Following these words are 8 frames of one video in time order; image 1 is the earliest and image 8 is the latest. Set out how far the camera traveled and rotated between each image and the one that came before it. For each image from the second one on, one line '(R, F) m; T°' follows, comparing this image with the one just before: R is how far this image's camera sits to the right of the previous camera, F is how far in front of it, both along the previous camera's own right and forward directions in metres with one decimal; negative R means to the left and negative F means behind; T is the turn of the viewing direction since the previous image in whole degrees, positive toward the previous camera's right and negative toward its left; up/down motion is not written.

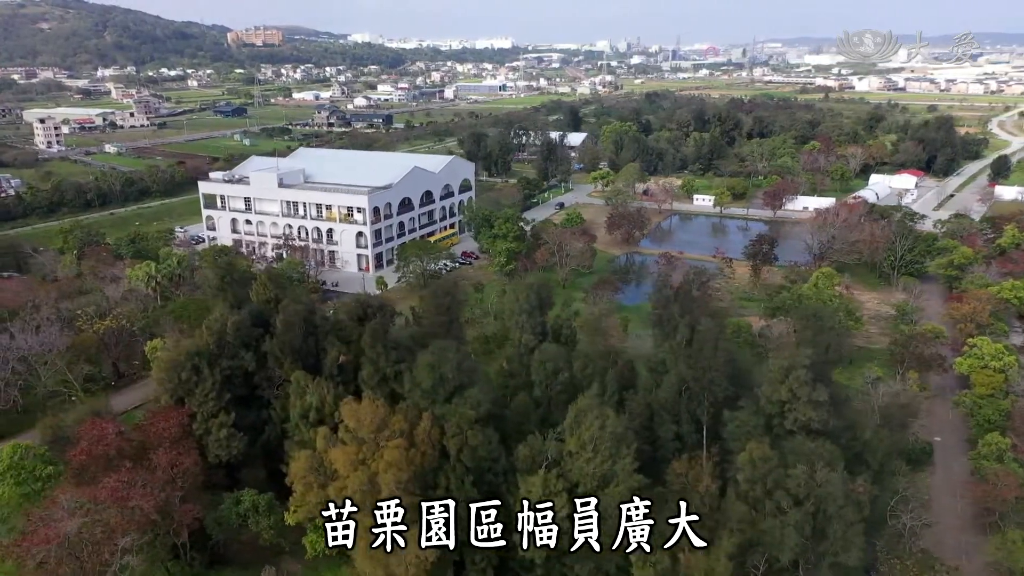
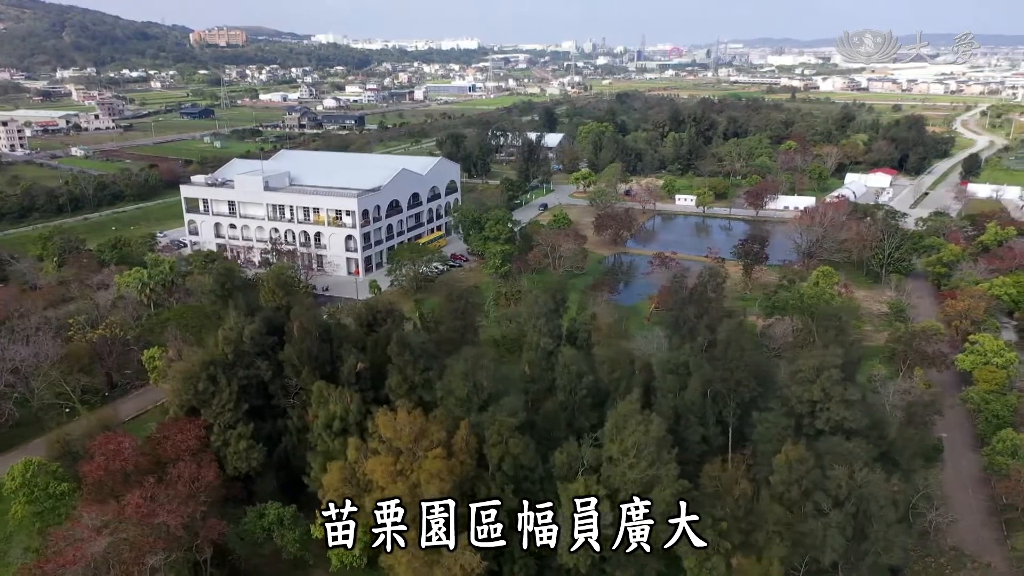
(-0.9, +0.2) m; +2°
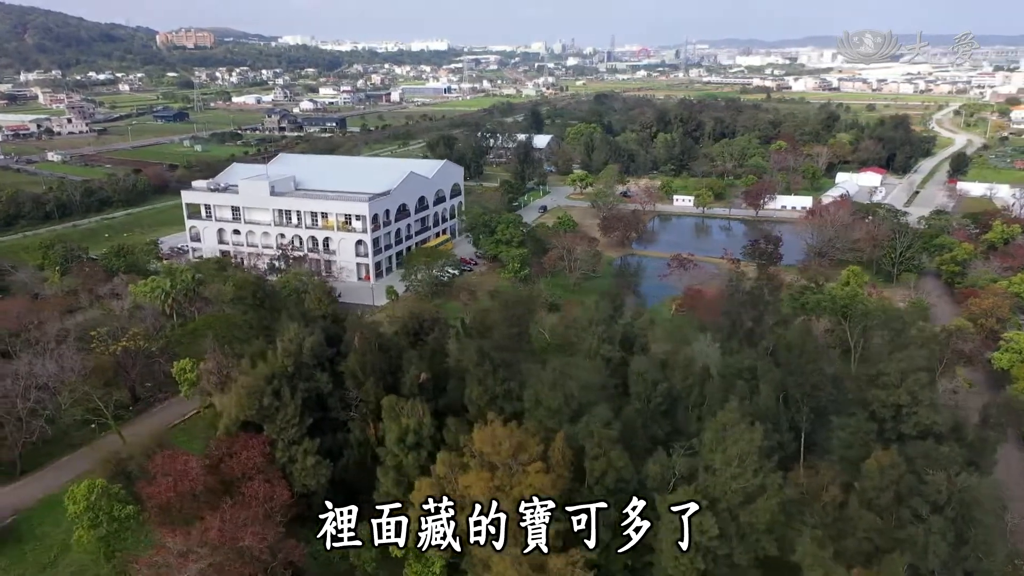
(-1.6, +0.3) m; +2°
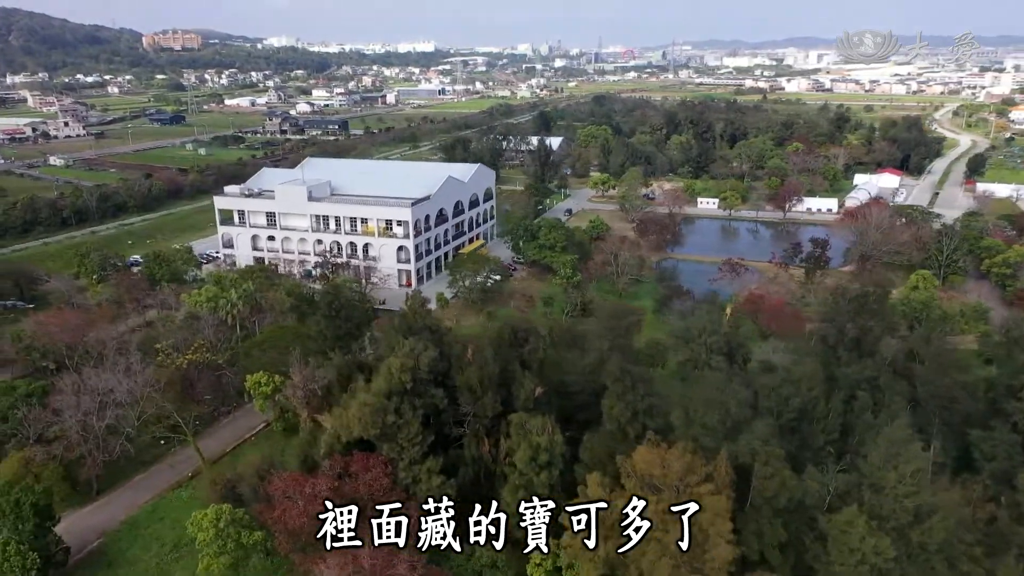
(-2.2, +0.5) m; +1°
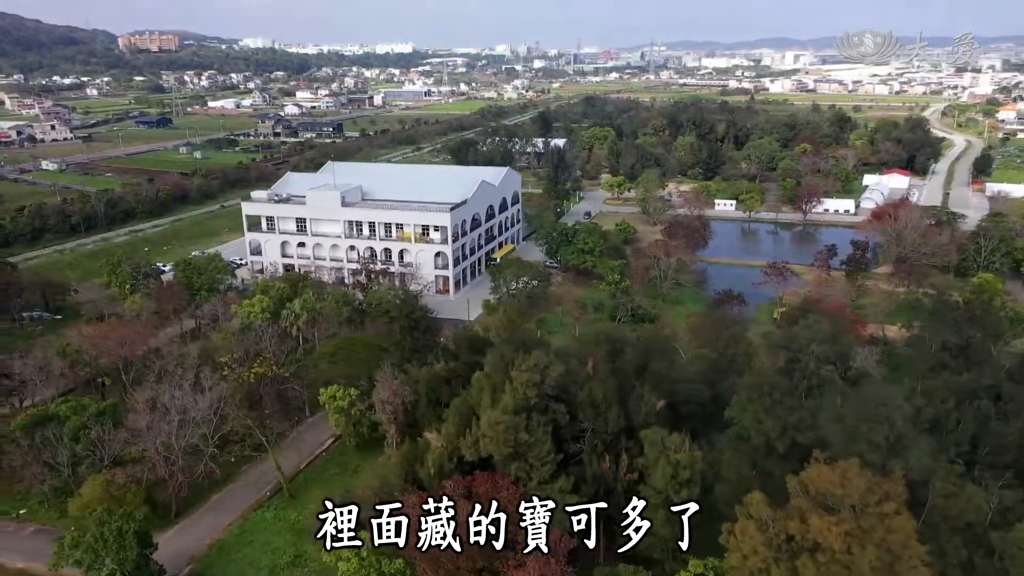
(-2.3, +0.5) m; +2°
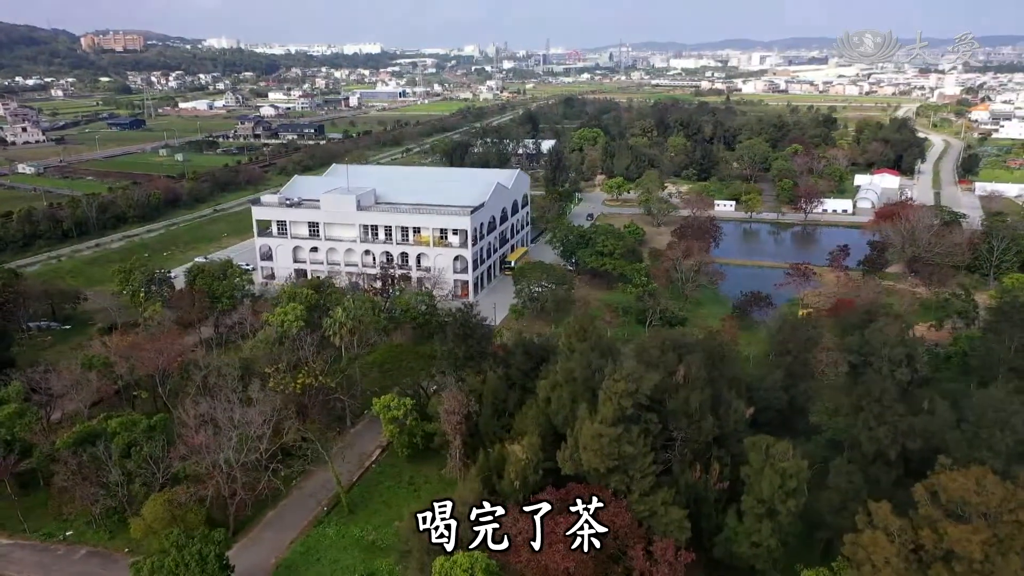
(-1.9, +0.3) m; +2°
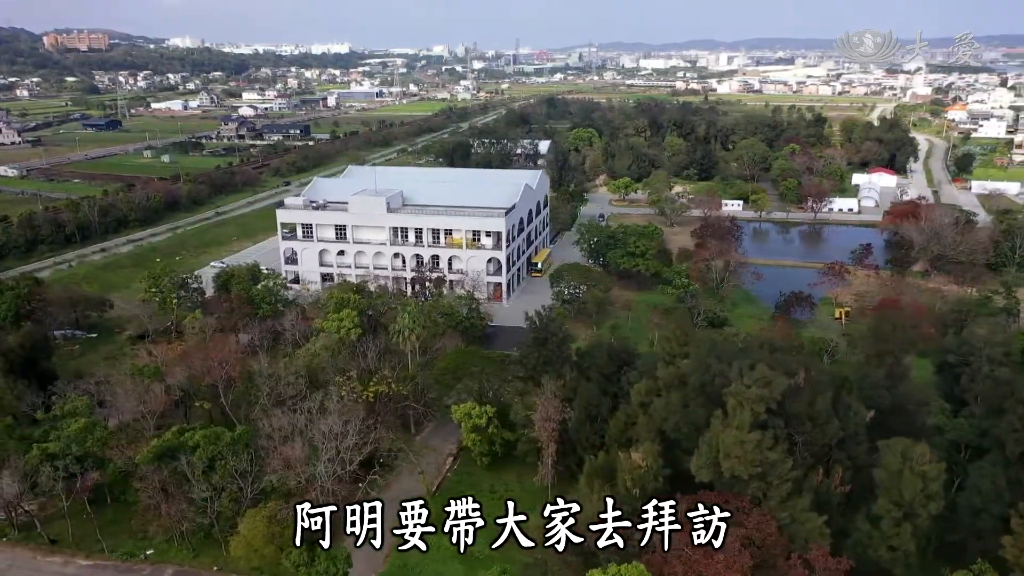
(-2.4, +0.3) m; +2°
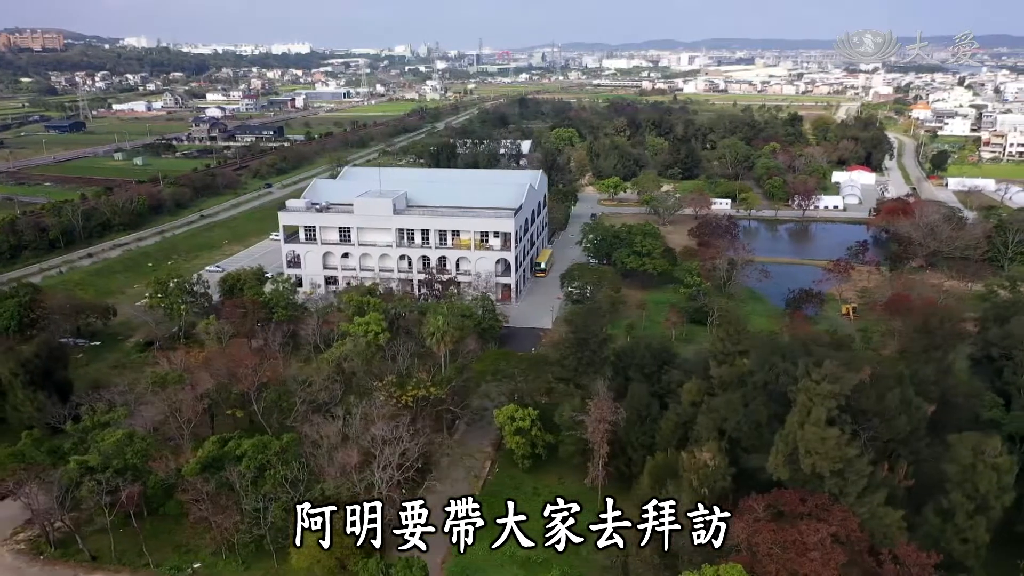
(-1.6, +0.2) m; +3°
